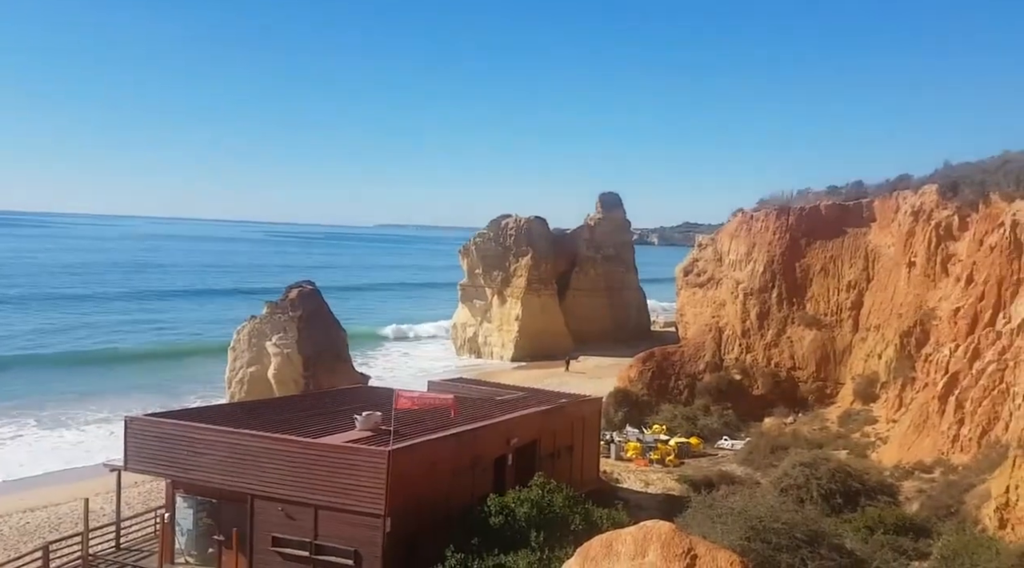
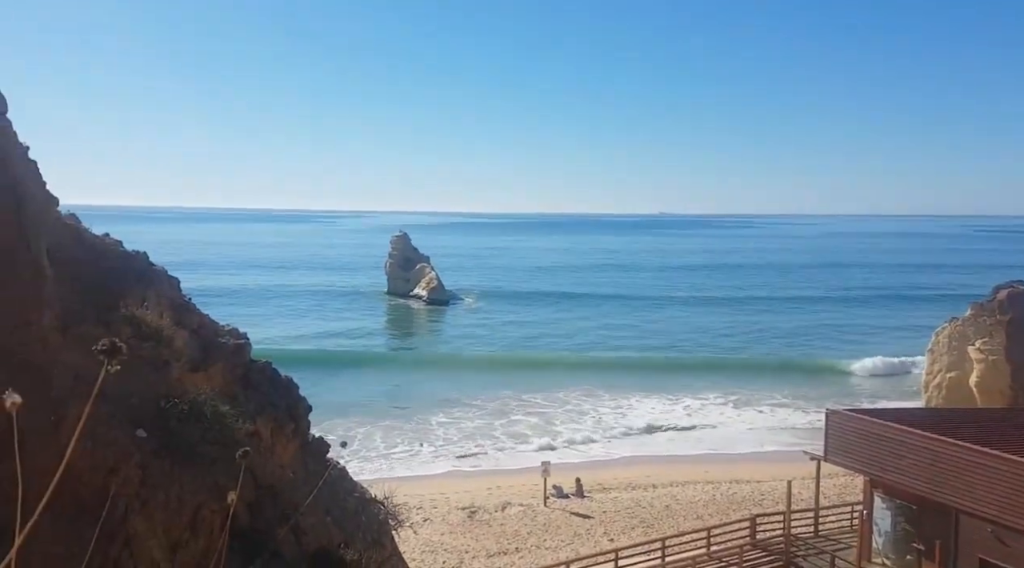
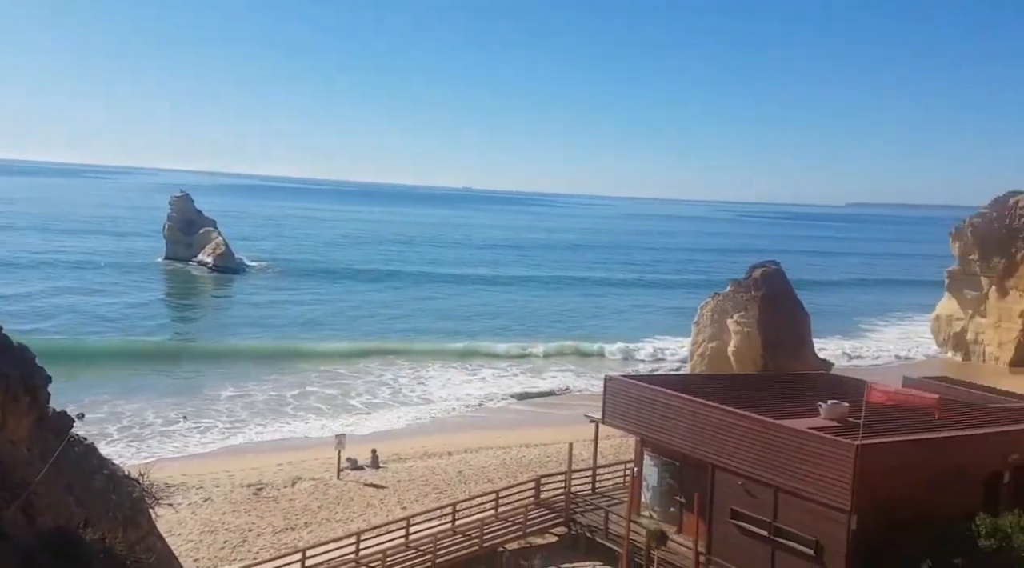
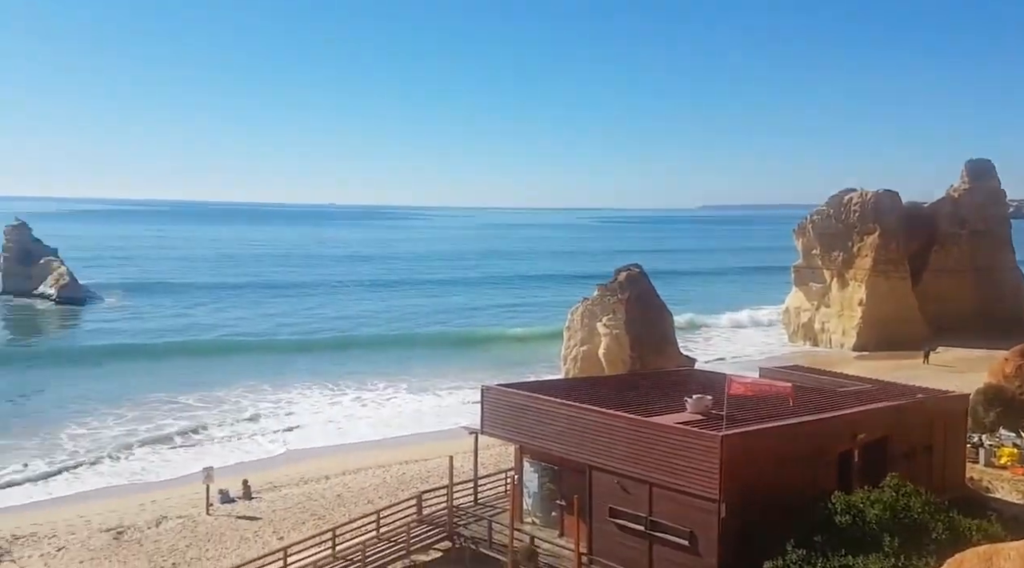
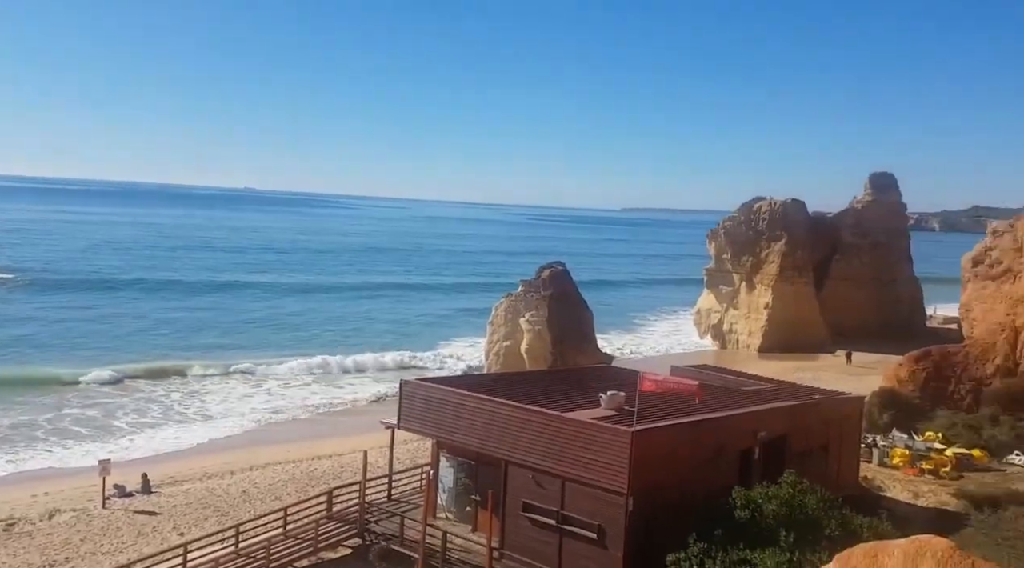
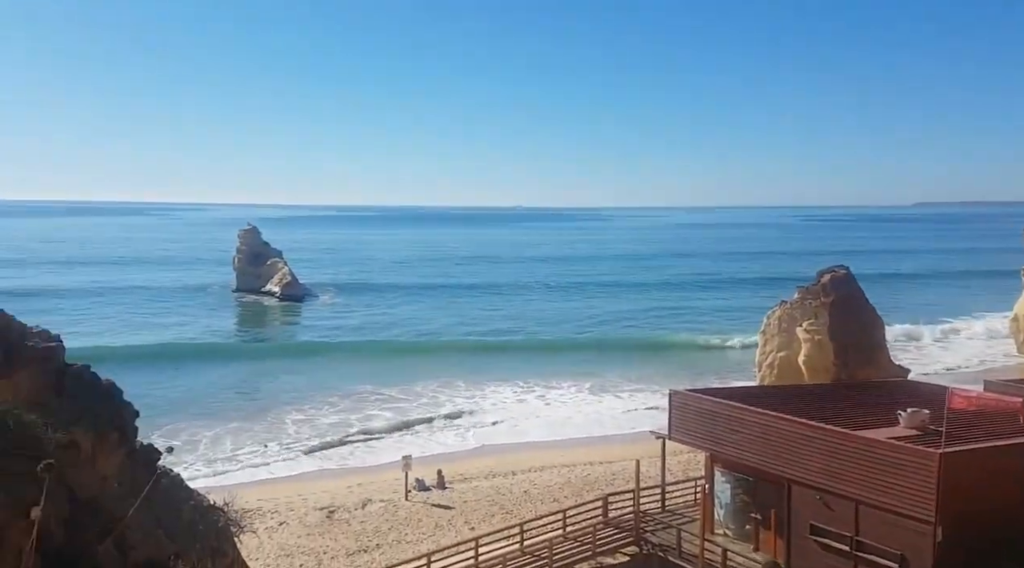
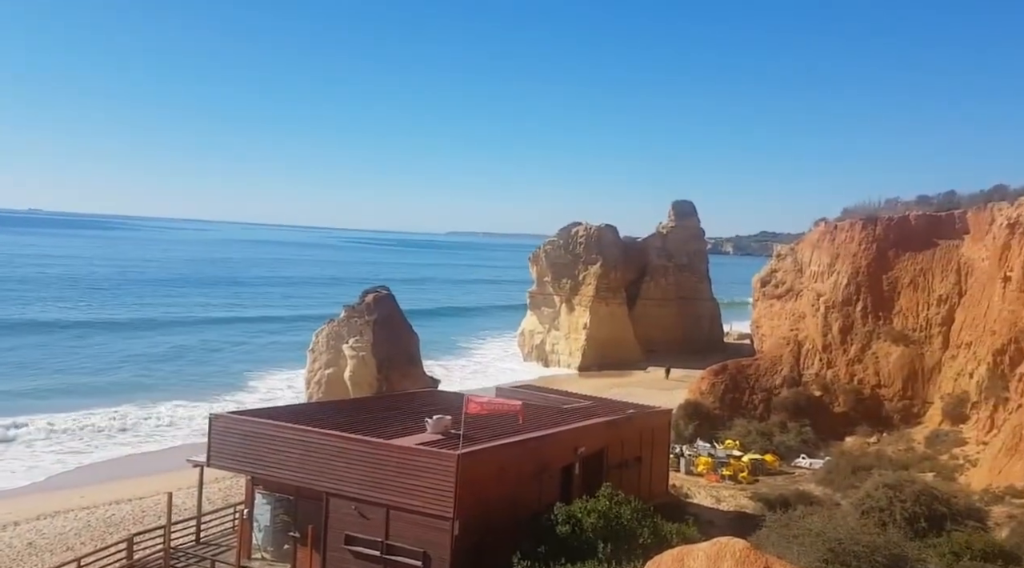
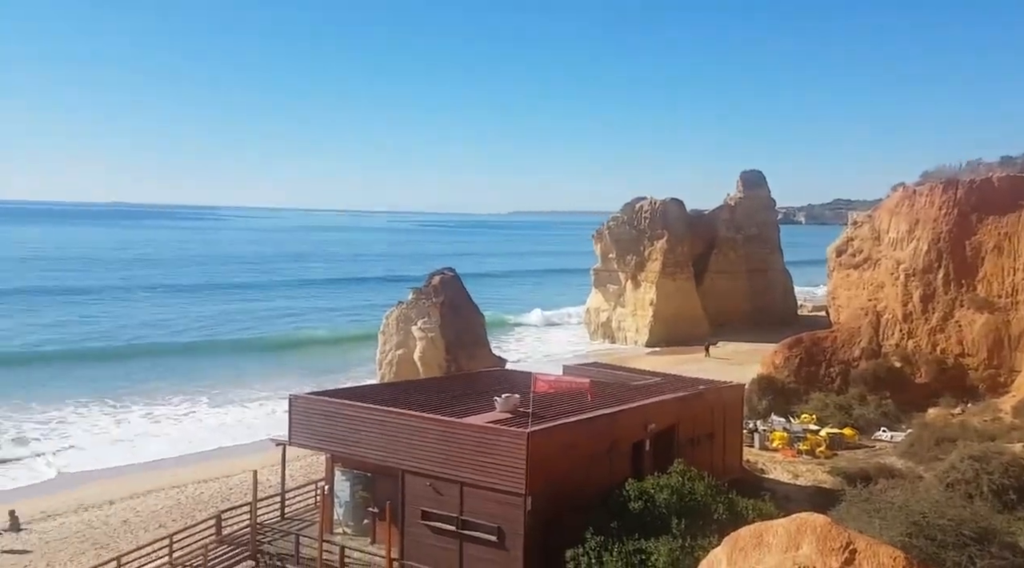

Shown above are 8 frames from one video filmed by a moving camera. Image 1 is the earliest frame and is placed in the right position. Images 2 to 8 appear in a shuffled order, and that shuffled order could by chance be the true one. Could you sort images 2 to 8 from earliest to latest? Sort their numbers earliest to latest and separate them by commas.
8, 4, 6, 2, 3, 5, 7
